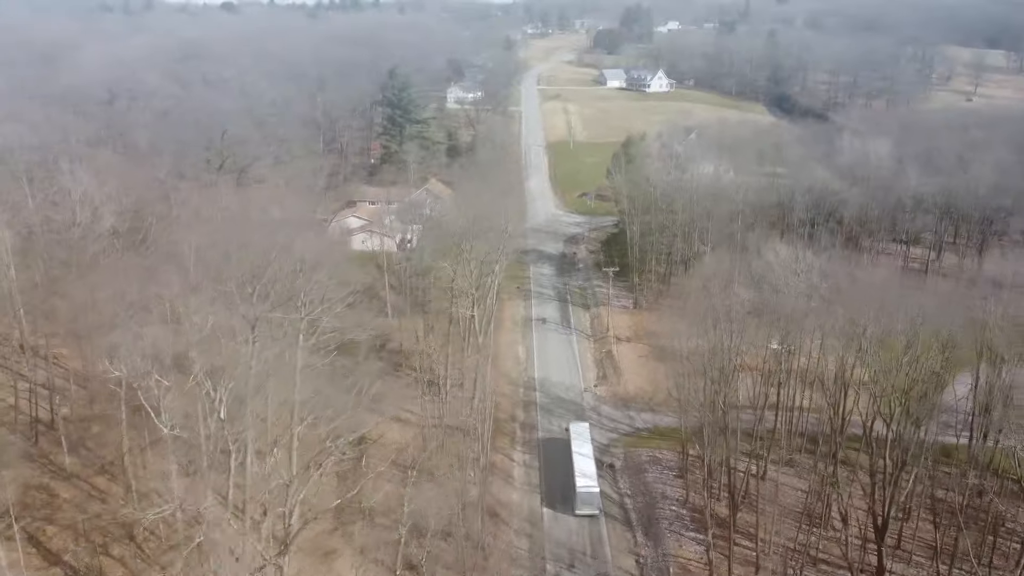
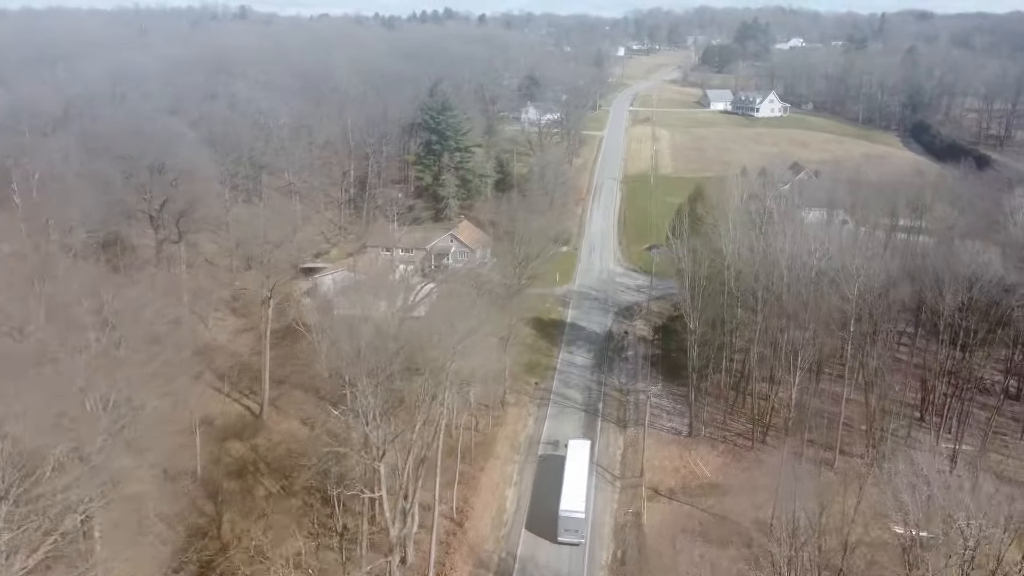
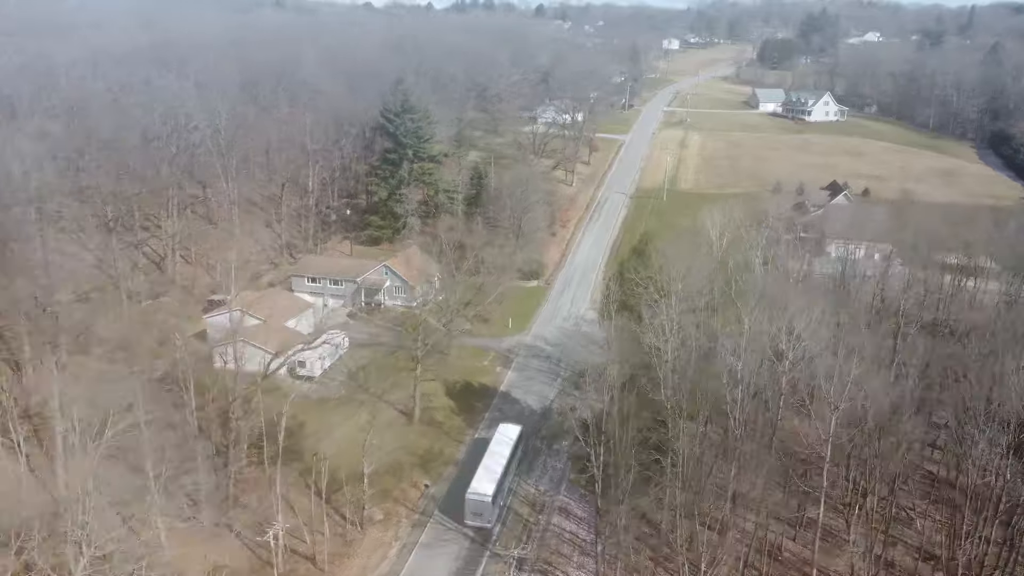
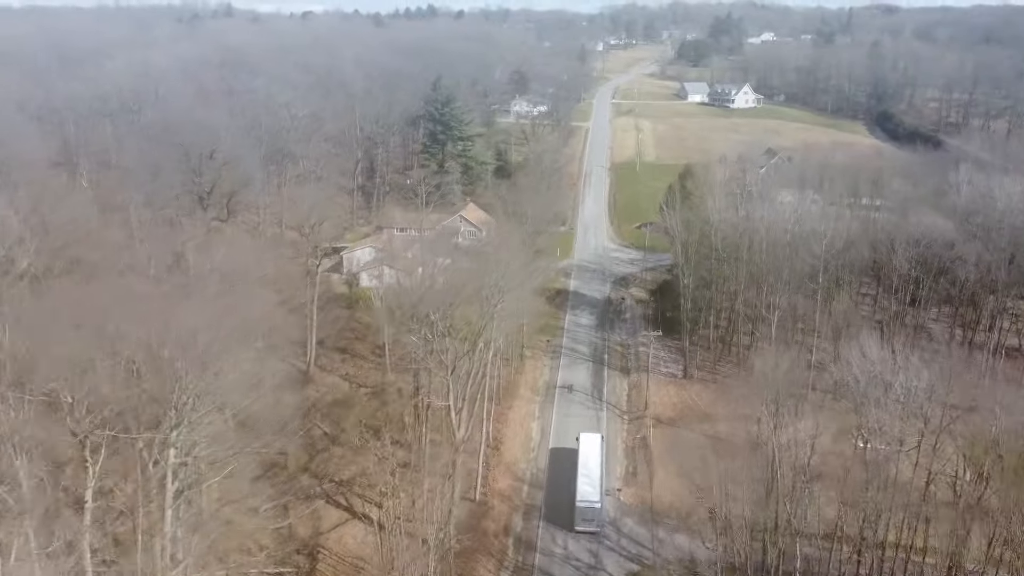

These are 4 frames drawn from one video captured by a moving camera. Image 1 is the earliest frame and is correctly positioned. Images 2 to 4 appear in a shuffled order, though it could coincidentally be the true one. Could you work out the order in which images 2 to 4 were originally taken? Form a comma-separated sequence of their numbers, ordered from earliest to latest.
4, 2, 3
